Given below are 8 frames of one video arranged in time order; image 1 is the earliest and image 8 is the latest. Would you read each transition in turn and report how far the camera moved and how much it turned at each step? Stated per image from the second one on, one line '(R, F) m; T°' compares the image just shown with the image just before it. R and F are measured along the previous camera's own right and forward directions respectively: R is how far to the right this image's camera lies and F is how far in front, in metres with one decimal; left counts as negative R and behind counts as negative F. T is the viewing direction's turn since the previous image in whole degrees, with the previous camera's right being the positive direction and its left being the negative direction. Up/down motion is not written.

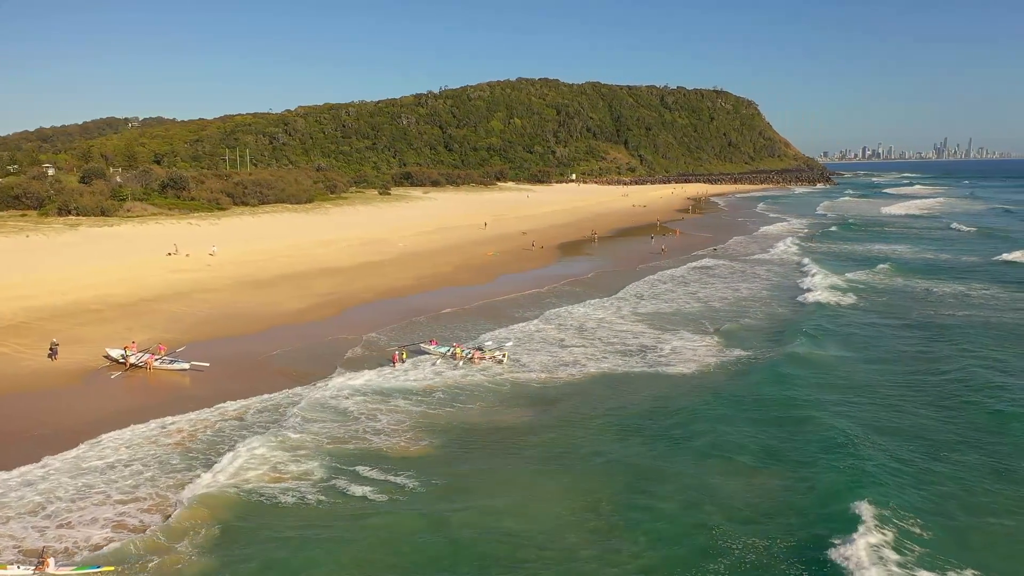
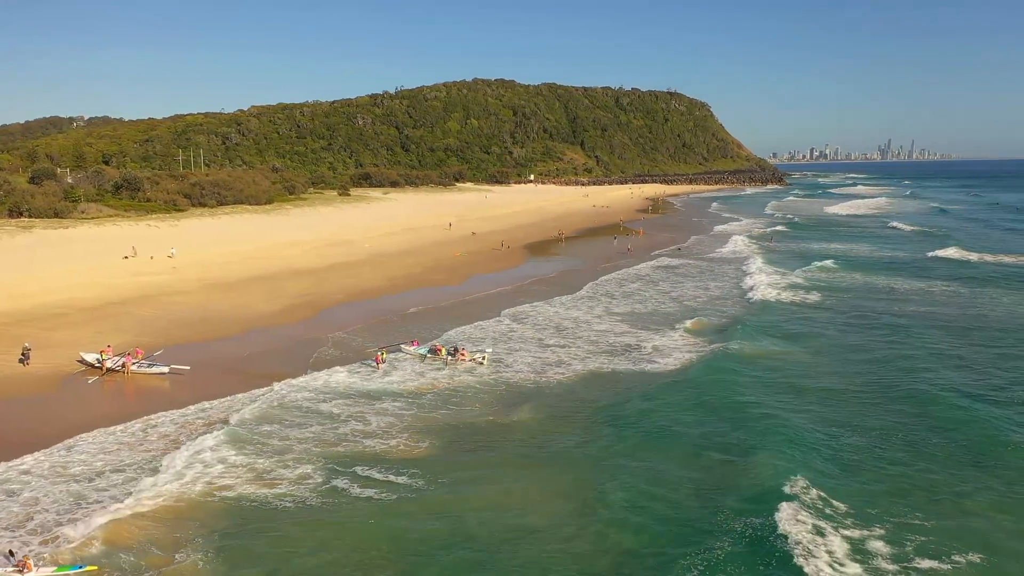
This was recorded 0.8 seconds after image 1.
(-0.2, 0.0) m; +3°
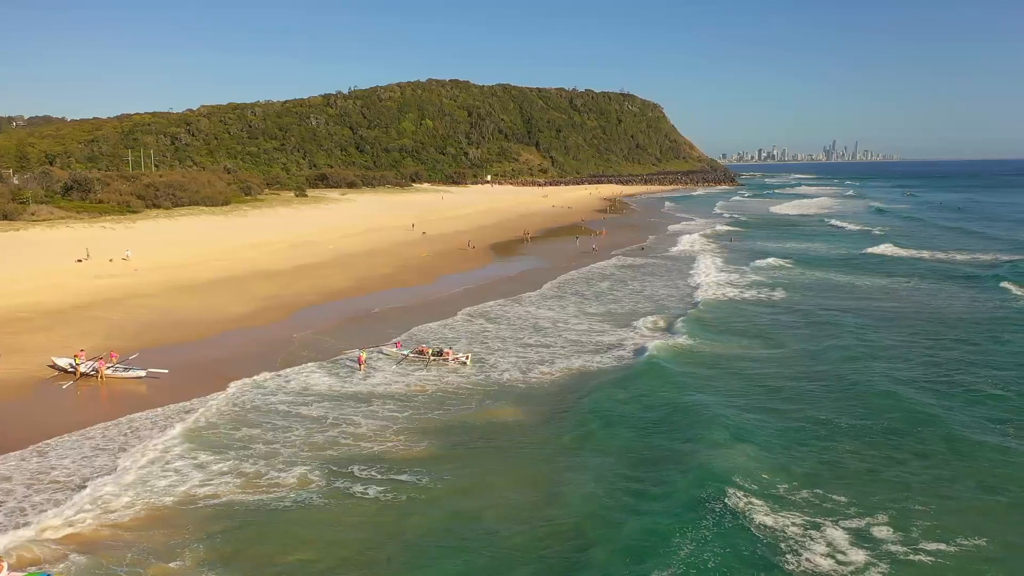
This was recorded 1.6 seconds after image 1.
(-0.3, 0.0) m; +3°
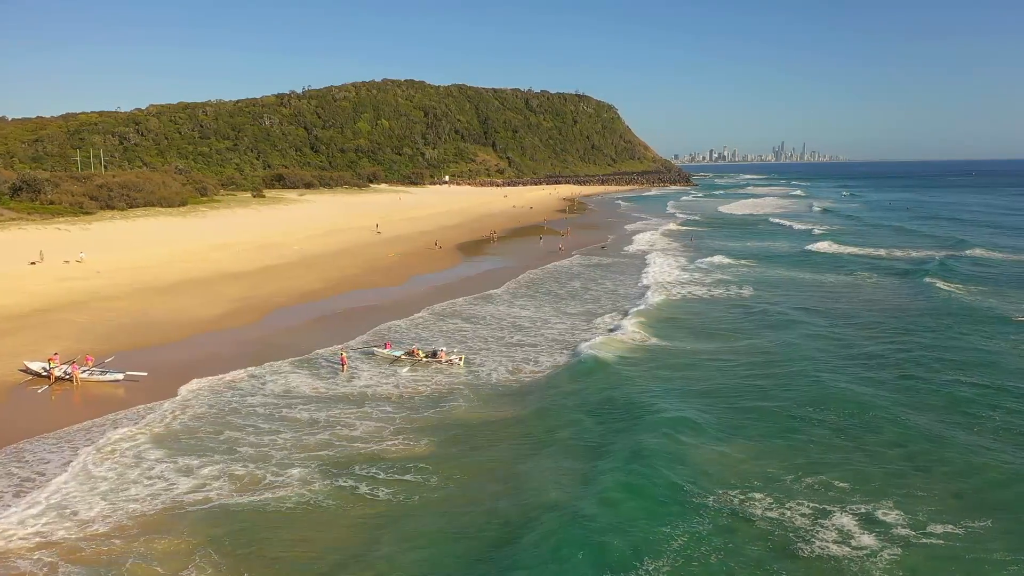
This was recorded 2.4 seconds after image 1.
(-0.3, 0.0) m; +3°
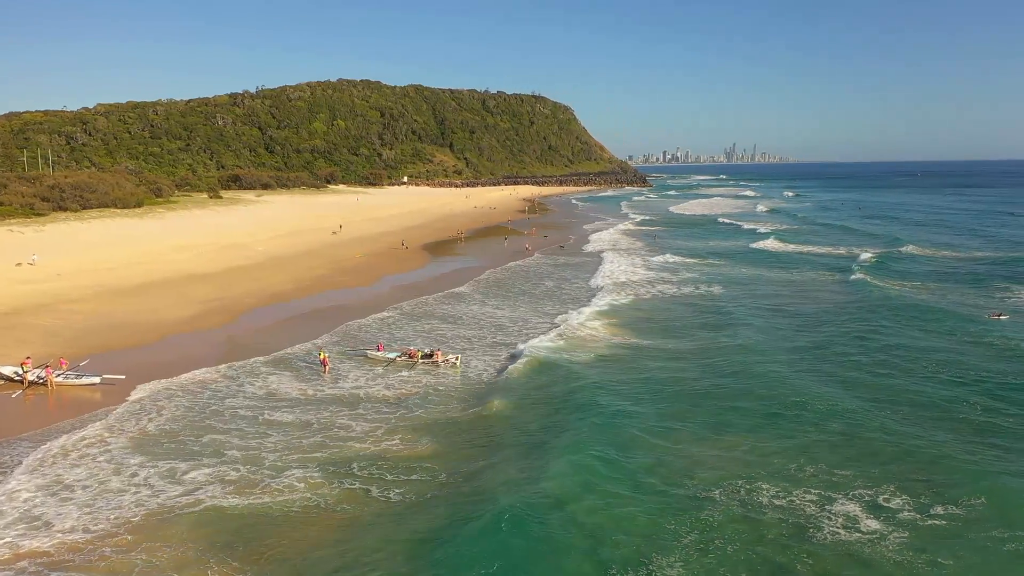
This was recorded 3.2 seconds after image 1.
(-0.3, 0.0) m; +3°
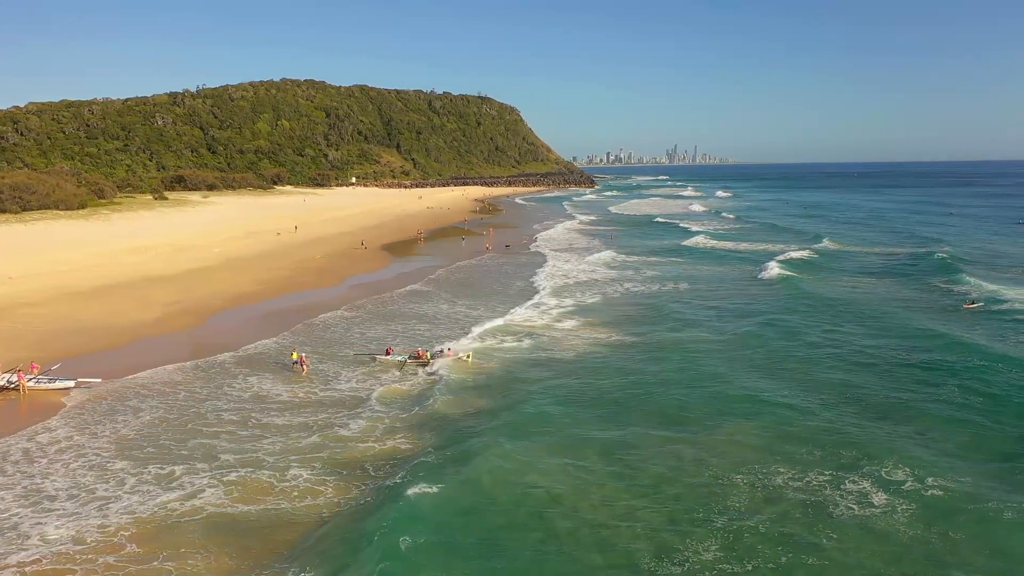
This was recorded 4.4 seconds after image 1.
(-0.3, 0.0) m; +3°
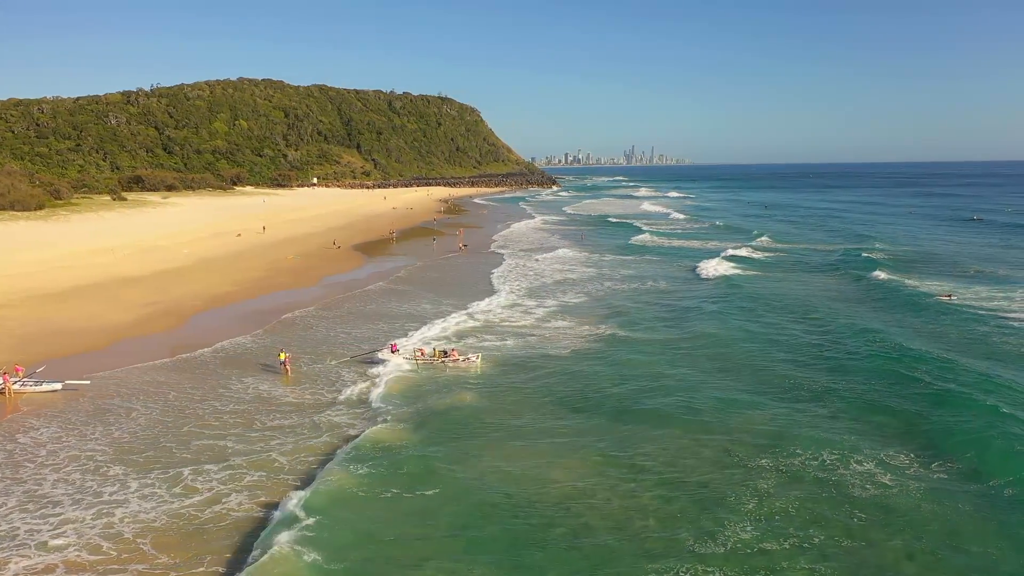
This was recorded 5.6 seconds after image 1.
(-0.3, 0.0) m; +2°
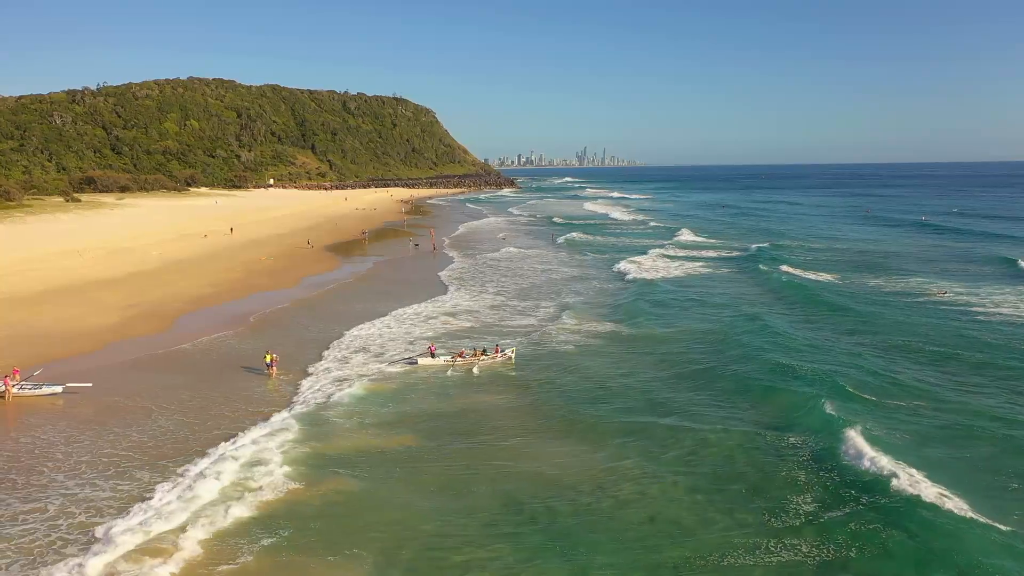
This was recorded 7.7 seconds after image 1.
(-0.6, +0.1) m; +2°
